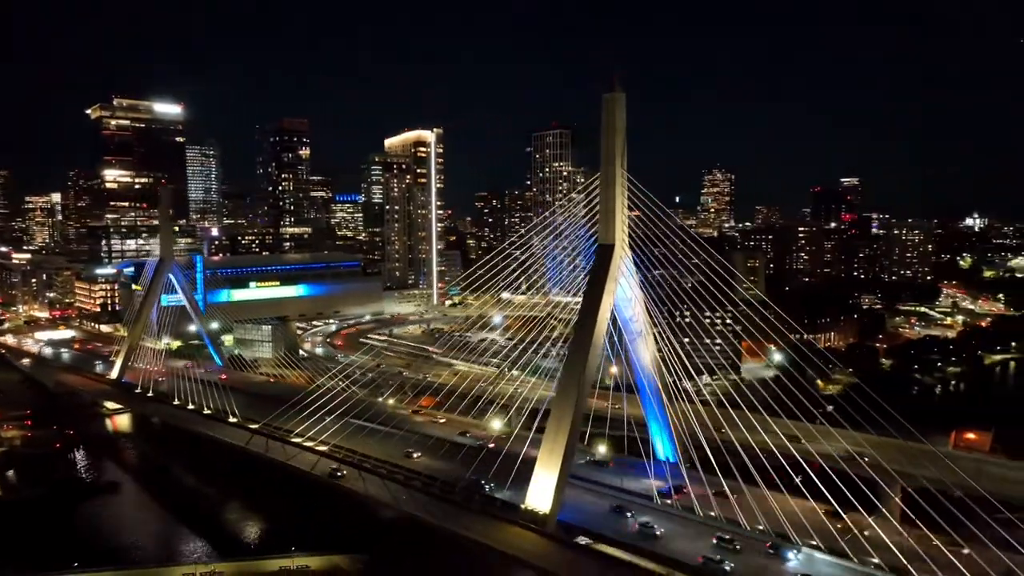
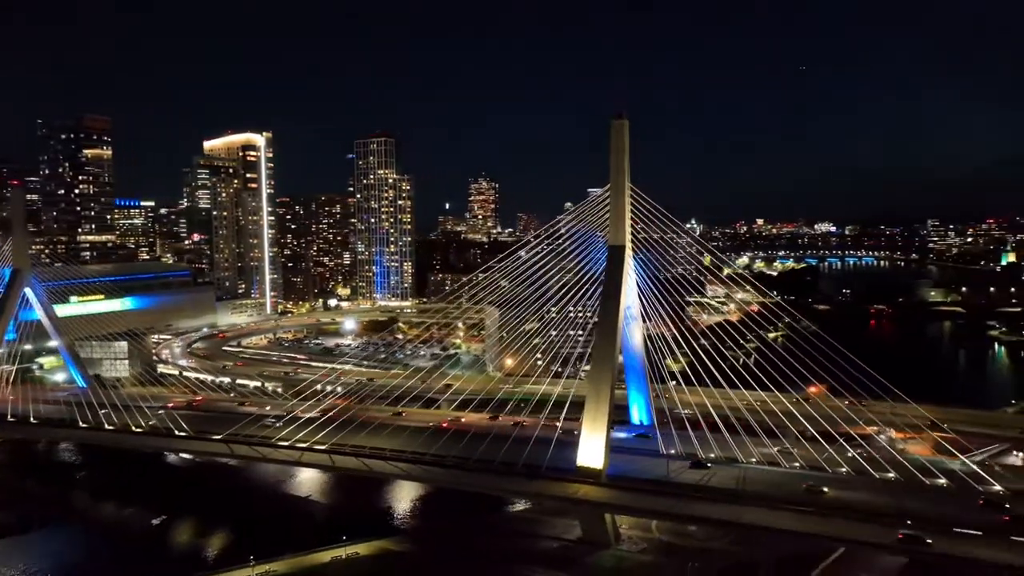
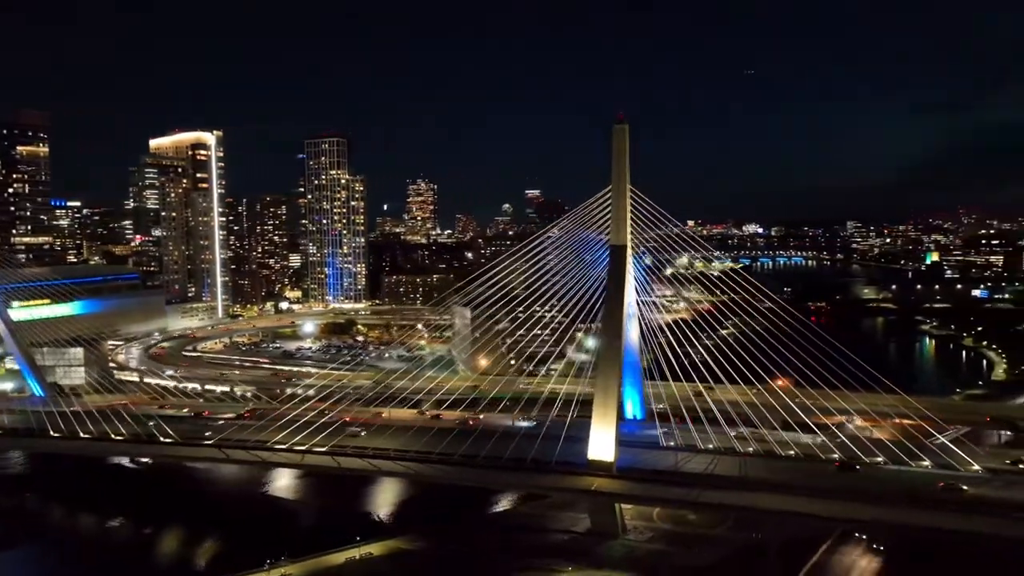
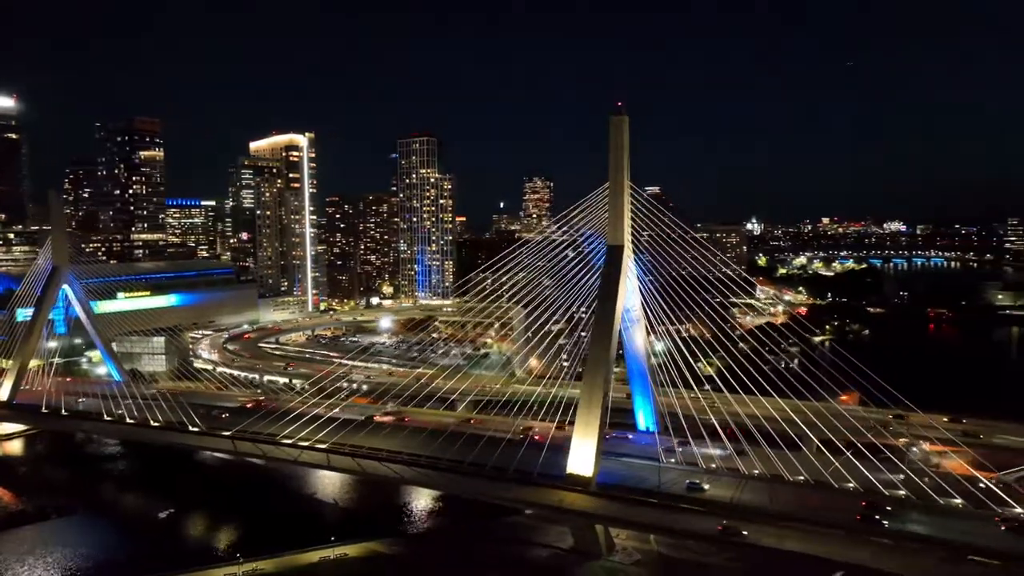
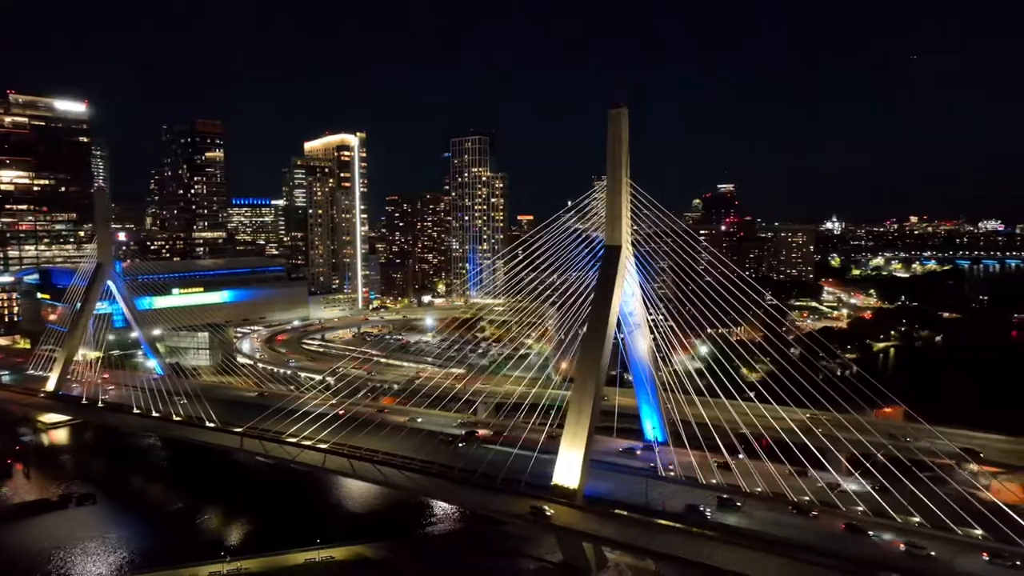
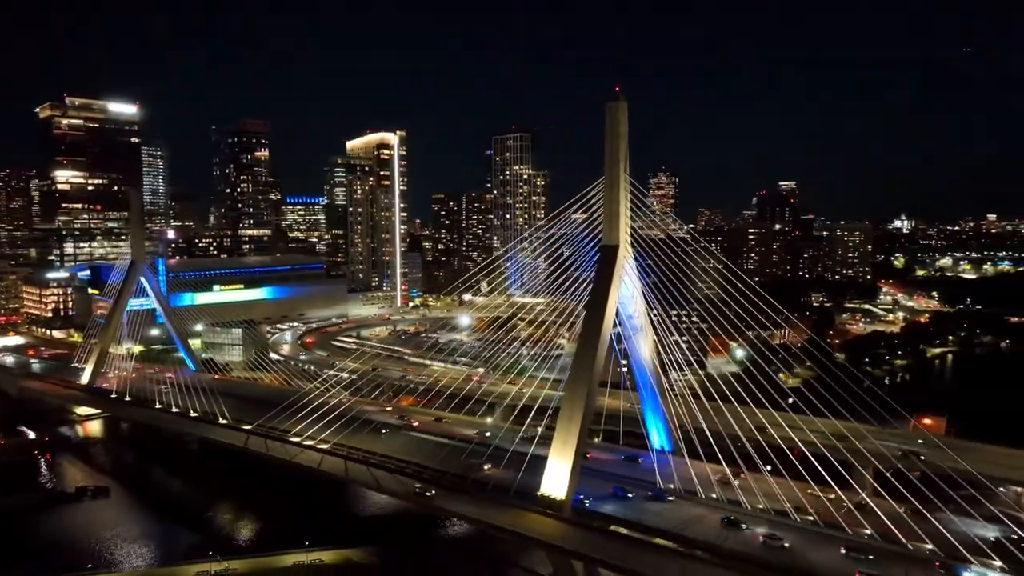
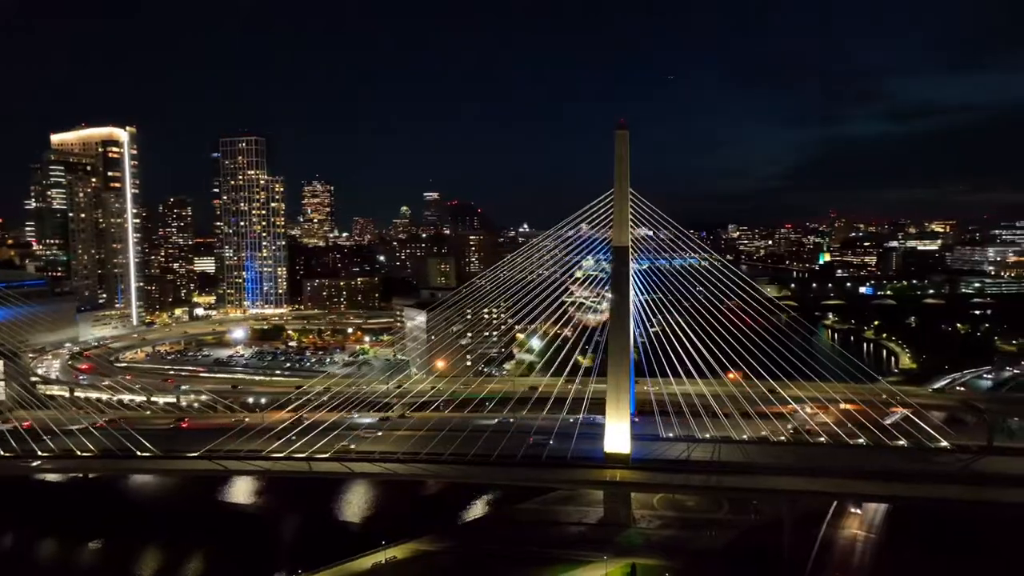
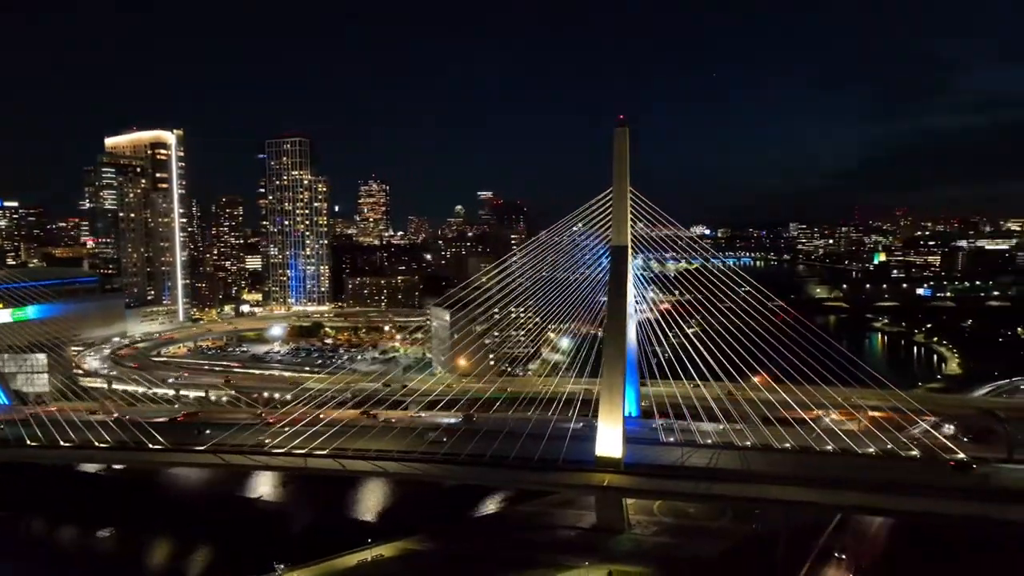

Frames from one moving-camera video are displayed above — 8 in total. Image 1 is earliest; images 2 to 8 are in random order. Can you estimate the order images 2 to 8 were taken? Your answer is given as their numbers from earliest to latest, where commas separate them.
6, 5, 4, 2, 3, 8, 7
